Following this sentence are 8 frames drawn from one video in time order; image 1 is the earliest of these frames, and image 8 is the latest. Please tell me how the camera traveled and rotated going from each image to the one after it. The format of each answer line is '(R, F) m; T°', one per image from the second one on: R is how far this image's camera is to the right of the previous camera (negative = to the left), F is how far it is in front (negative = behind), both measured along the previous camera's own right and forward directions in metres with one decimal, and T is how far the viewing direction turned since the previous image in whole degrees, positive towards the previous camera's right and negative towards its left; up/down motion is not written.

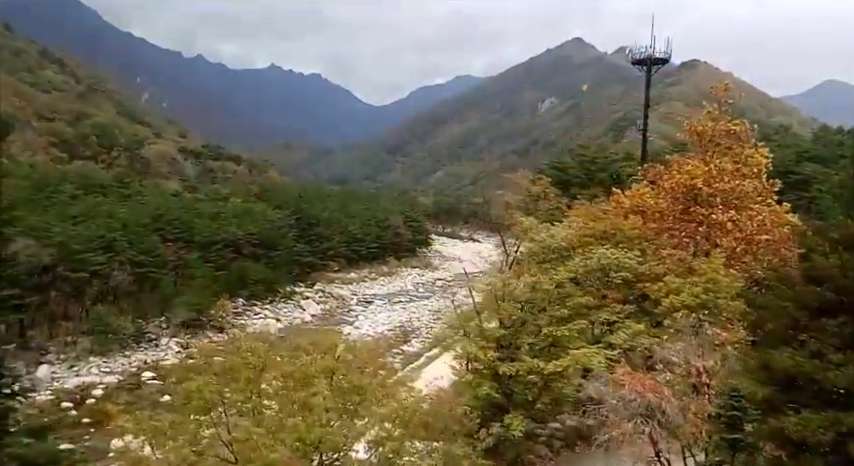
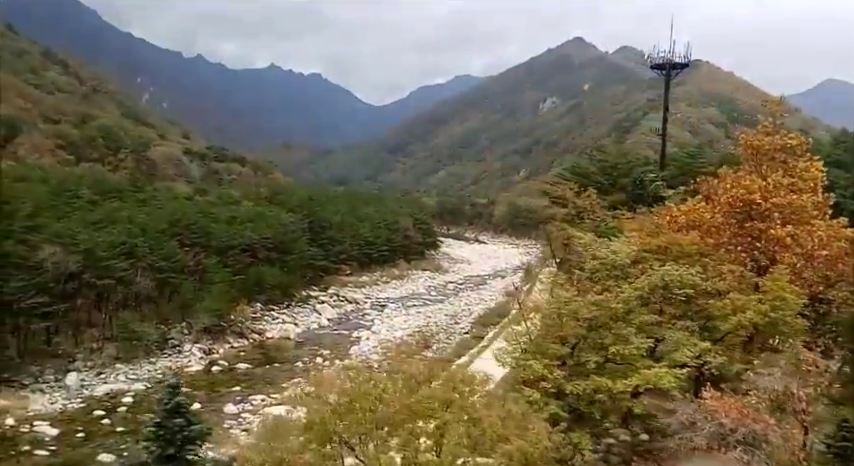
(-0.6, 0.0) m; 0°
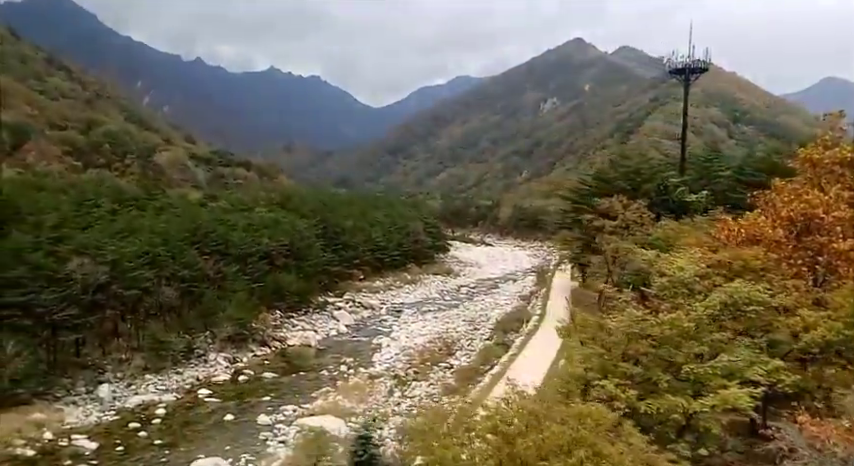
(-0.6, 0.0) m; 0°
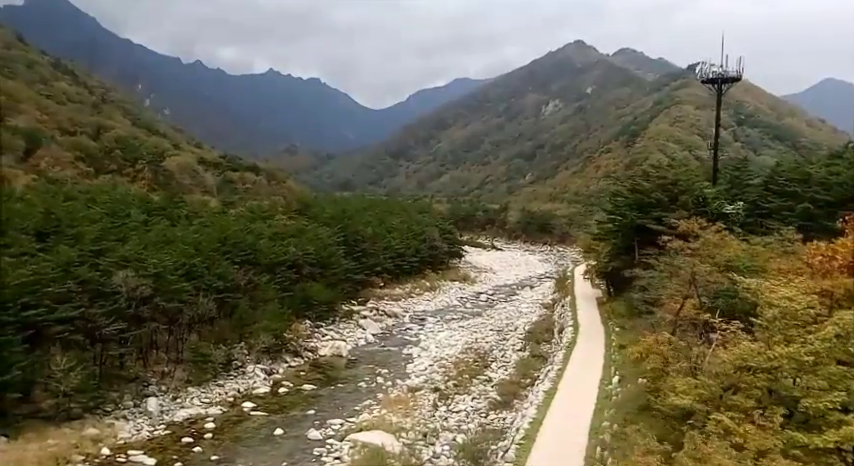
(-1.0, 0.0) m; -1°
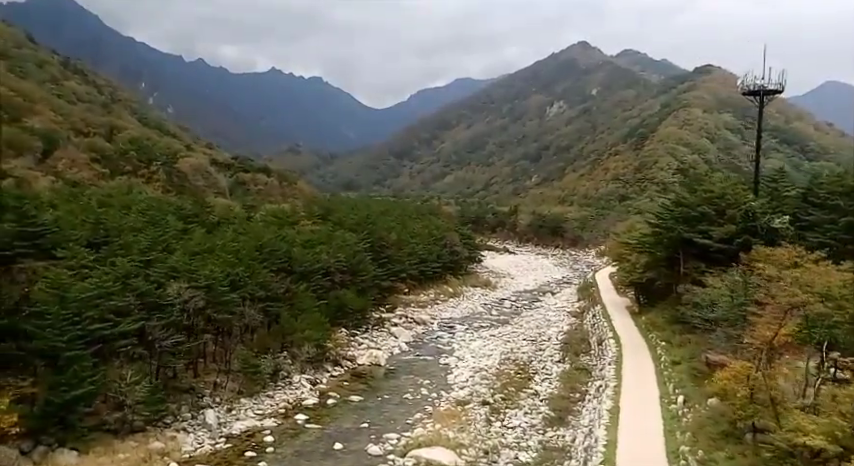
(-1.2, 0.0) m; -1°
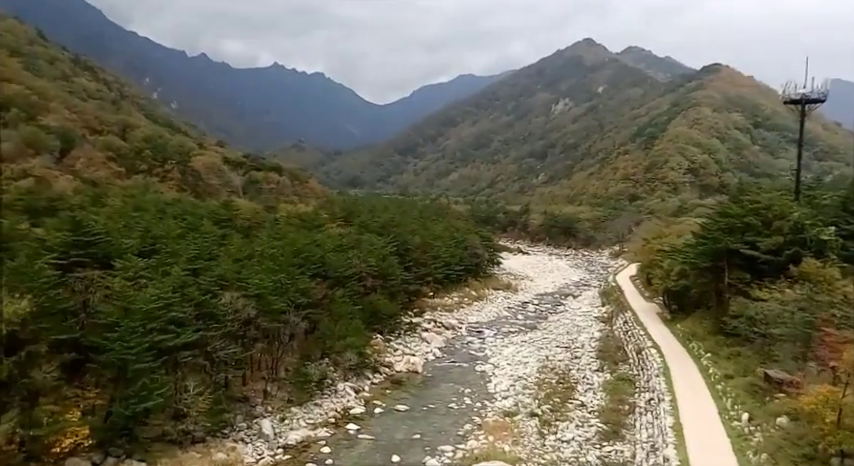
(-1.1, 0.0) m; -1°
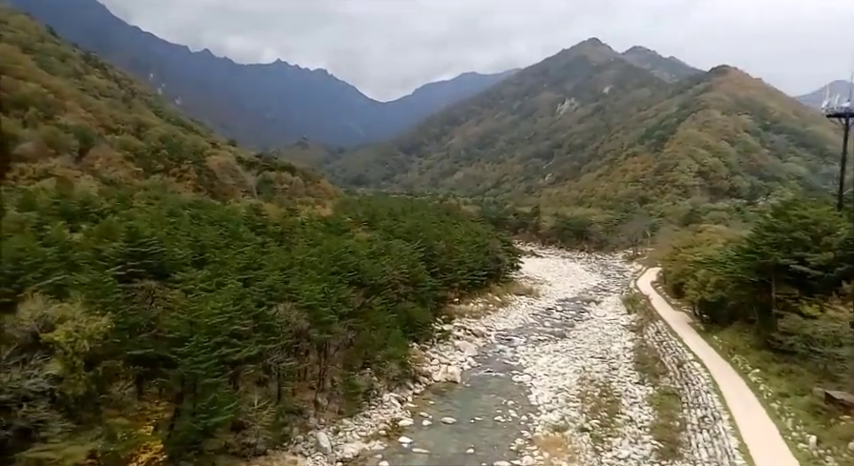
(-1.2, -0.1) m; -1°
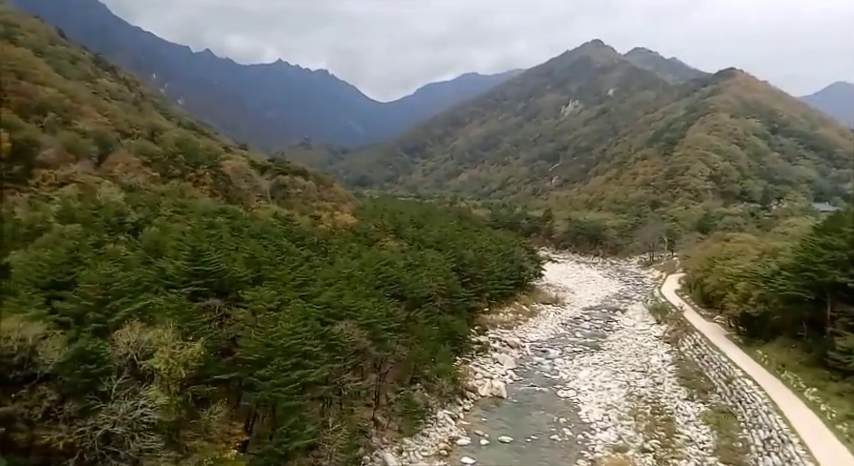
(-1.4, -0.1) m; -1°
